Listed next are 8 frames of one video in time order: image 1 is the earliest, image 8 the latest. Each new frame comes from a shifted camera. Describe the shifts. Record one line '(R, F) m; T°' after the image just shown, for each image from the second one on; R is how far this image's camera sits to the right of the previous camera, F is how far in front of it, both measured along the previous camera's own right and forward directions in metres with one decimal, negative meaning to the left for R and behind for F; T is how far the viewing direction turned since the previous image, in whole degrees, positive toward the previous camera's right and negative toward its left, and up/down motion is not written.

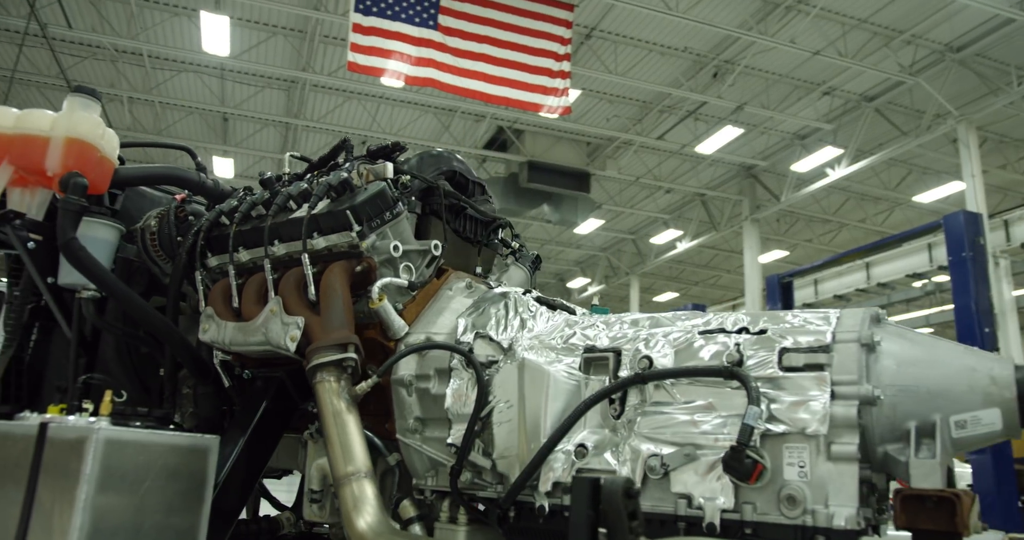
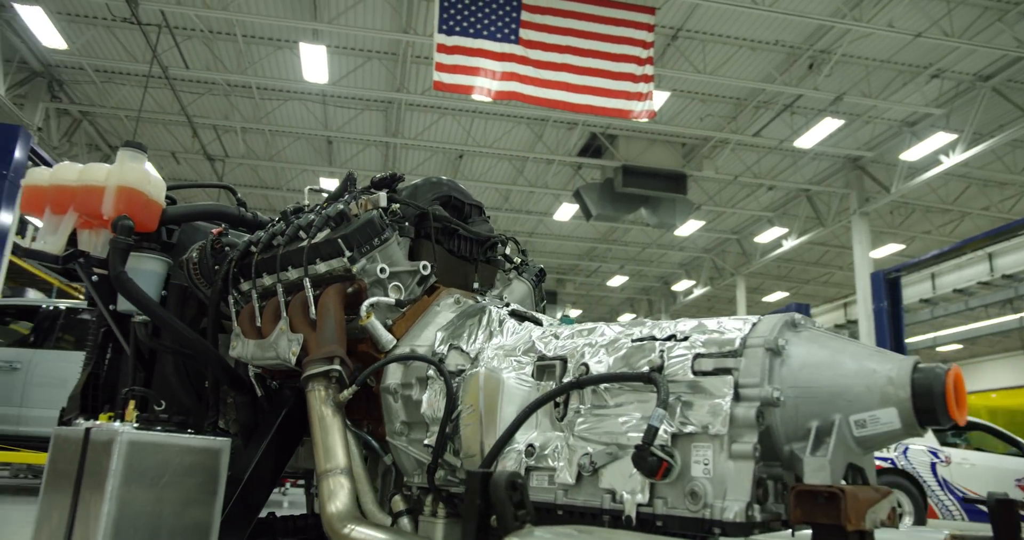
(+0.3, -0.1) m; -8°
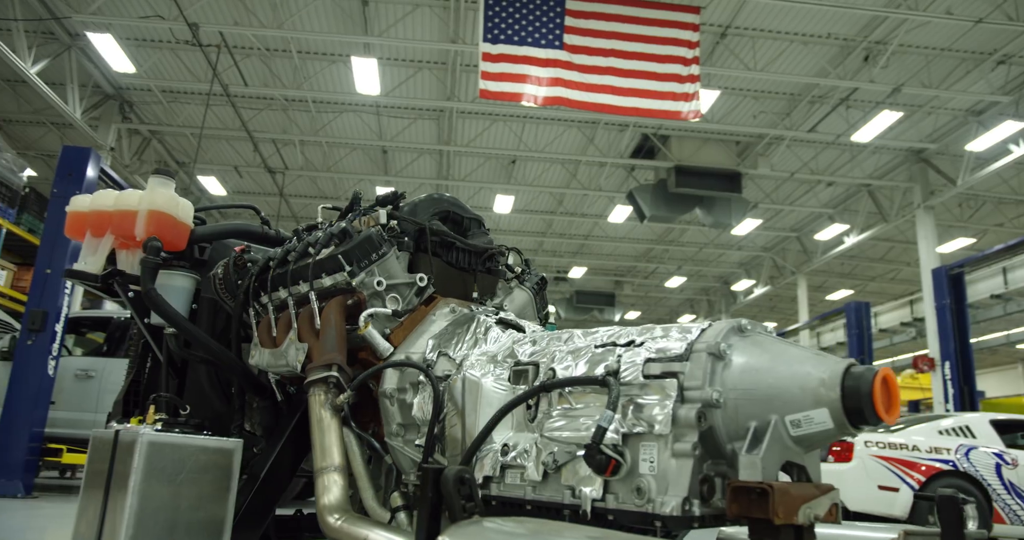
(+0.2, -0.1) m; -5°
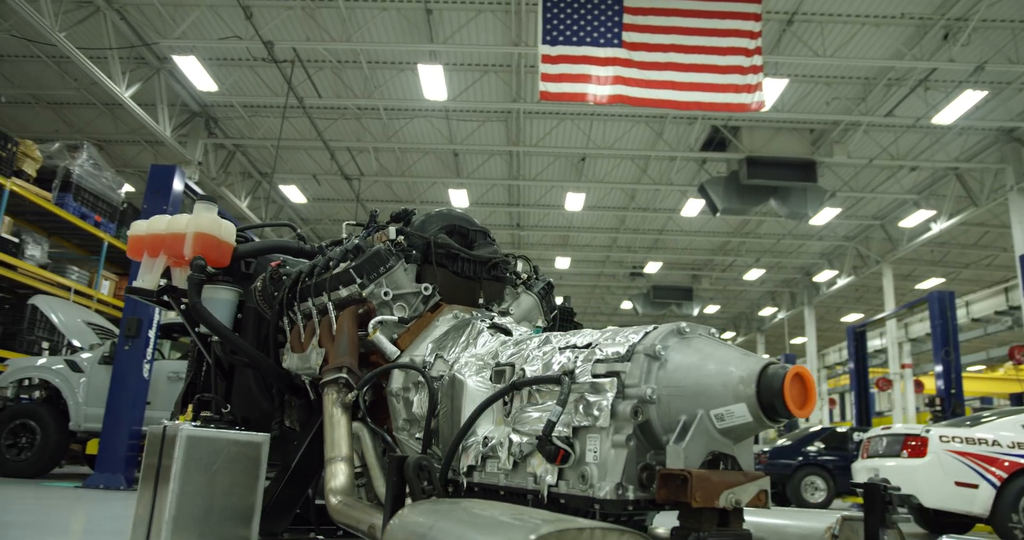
(+0.2, -0.2) m; -6°
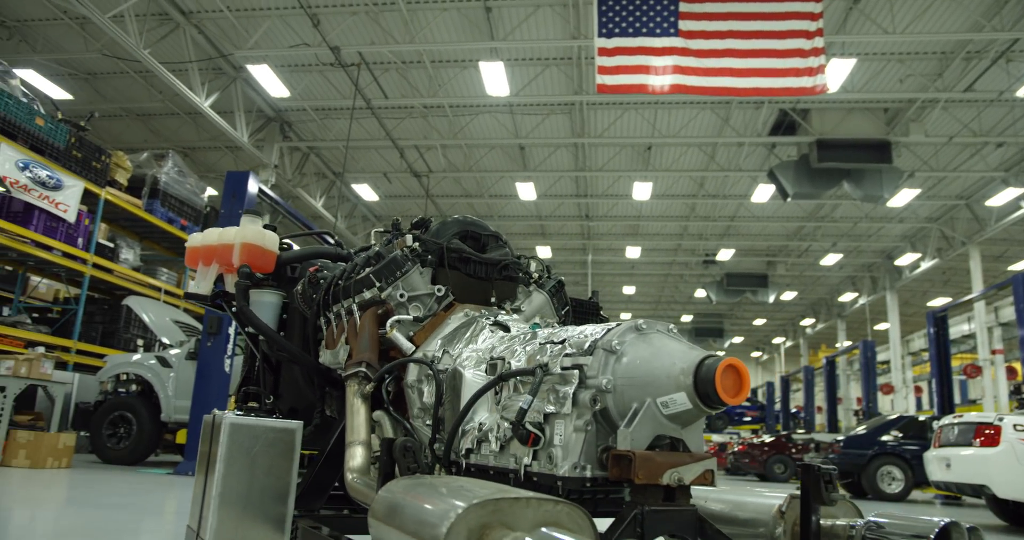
(+0.2, -0.2) m; -6°
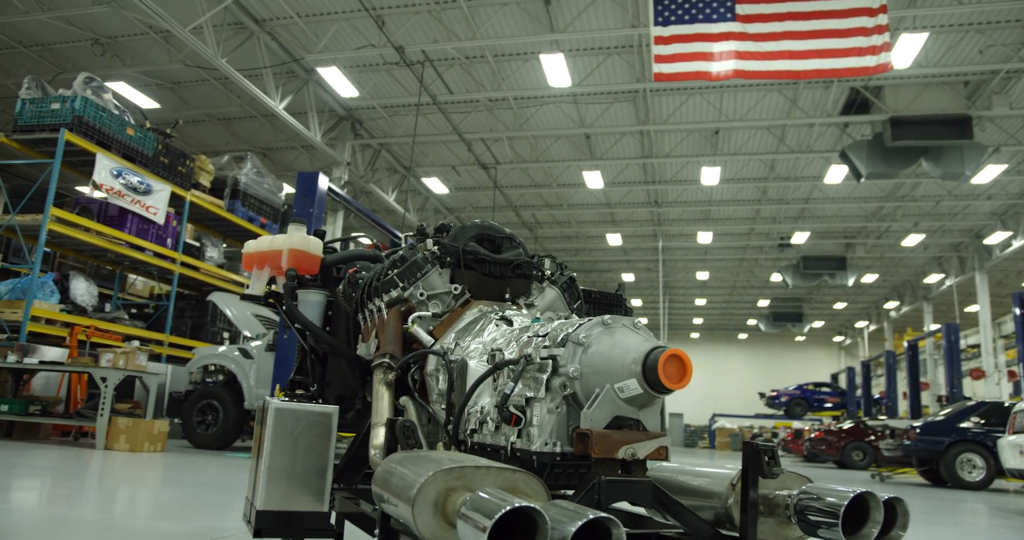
(+0.2, -0.3) m; -6°
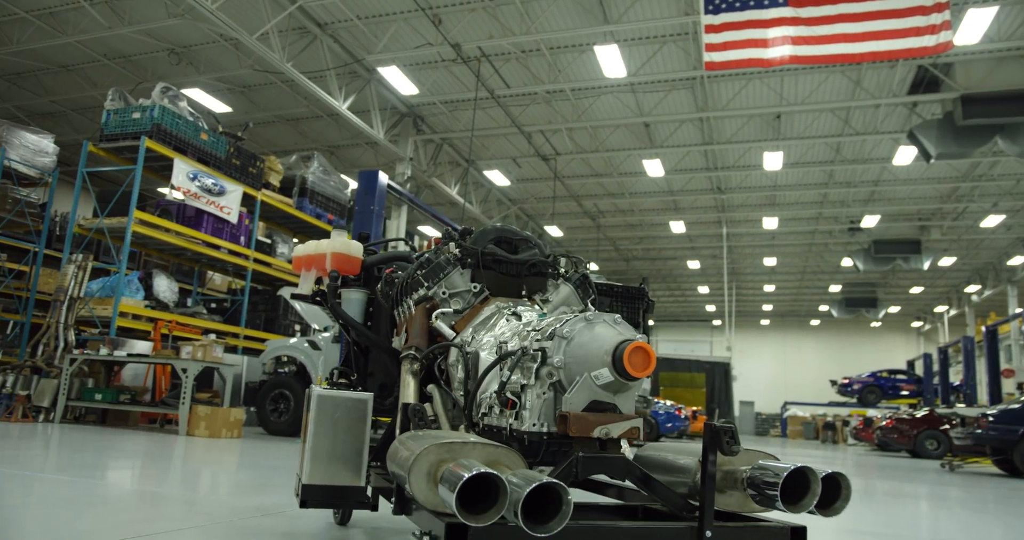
(+0.2, -0.3) m; -5°
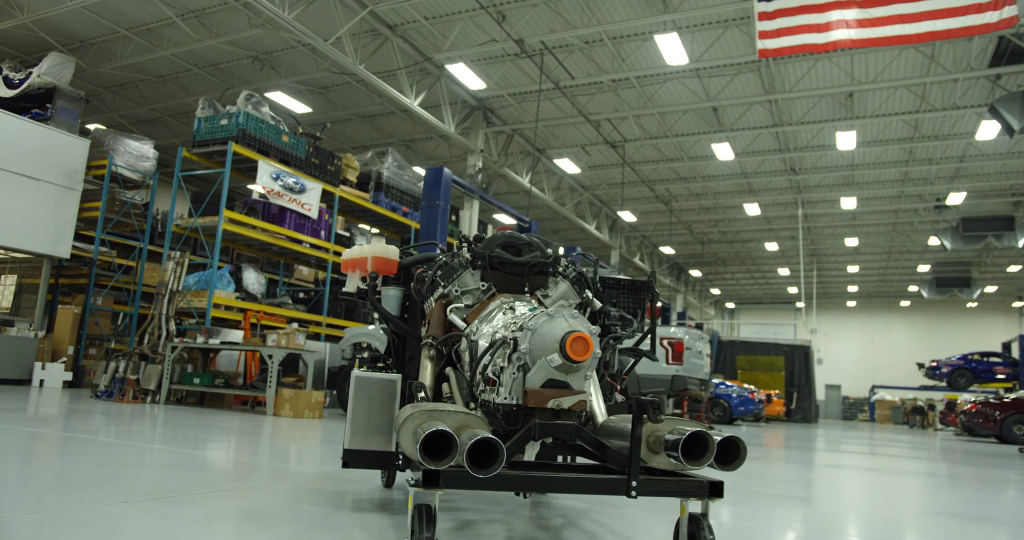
(+0.4, -0.5) m; -6°
